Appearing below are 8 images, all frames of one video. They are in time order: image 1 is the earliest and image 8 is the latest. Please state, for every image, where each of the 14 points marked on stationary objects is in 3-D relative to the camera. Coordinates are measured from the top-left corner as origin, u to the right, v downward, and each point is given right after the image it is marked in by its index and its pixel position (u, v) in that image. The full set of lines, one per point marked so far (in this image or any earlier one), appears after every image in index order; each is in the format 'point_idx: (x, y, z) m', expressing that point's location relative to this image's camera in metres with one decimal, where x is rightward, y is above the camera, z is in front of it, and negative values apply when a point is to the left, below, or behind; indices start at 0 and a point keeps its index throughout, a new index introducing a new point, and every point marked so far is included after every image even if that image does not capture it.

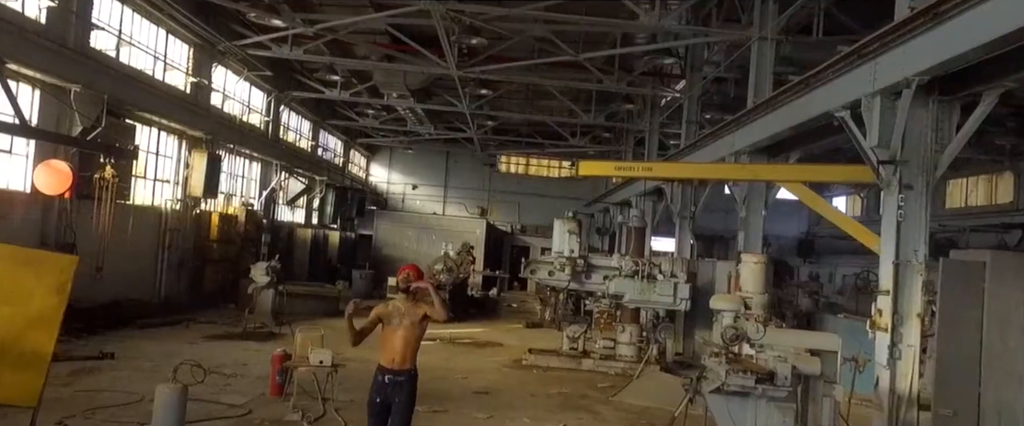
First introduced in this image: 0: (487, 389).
0: (-0.3, -2.6, +10.6) m
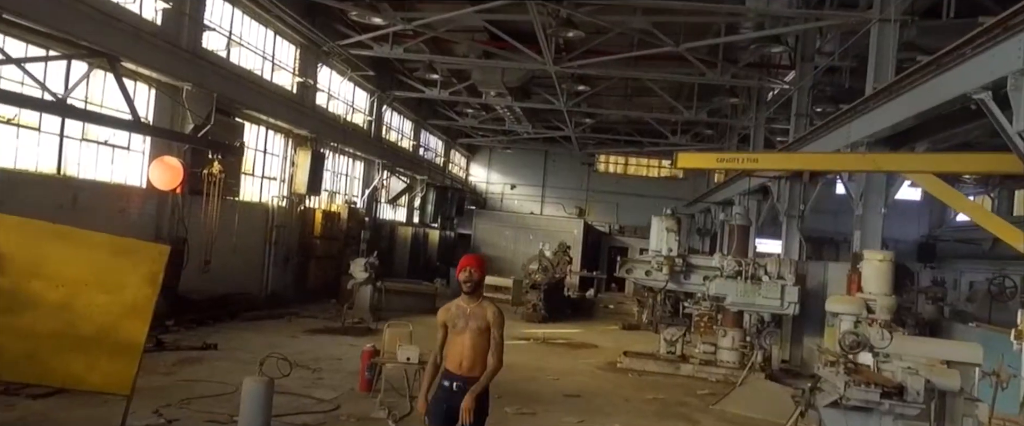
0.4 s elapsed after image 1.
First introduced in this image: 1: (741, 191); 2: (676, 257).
0: (+1.0, -2.5, +10.1) m
1: (+5.9, +0.5, +18.4) m
2: (+2.8, -0.8, +11.8) m
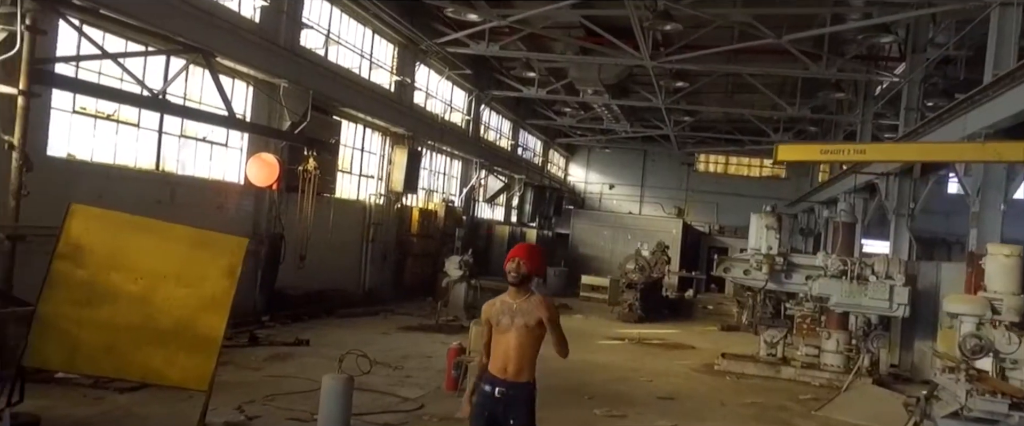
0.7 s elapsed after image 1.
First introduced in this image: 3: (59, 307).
0: (+2.1, -2.4, +9.7) m
1: (+8.1, +0.6, +17.3) m
2: (+4.1, -0.6, +11.3) m
3: (-2.5, -0.5, +3.8) m
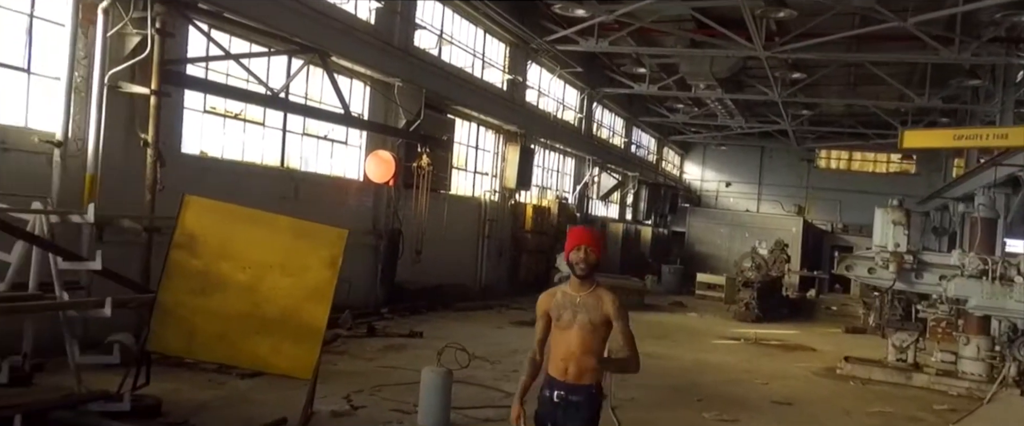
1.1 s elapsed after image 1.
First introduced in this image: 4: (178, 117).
0: (+3.5, -2.3, +9.3) m
1: (+10.6, +0.8, +15.8) m
2: (+5.7, -0.5, +10.5) m
3: (-2.0, -0.5, +4.2) m
4: (-3.2, +0.9, +6.8) m
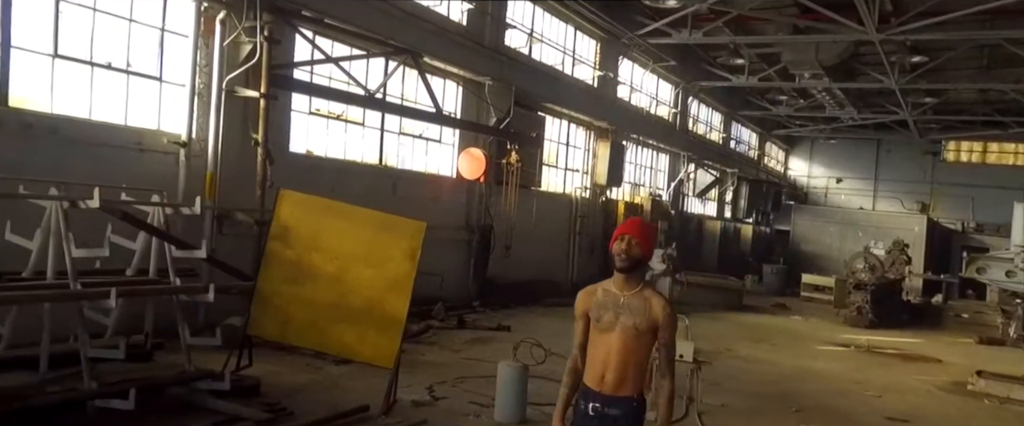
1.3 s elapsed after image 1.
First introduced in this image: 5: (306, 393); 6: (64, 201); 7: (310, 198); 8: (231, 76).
0: (+4.6, -2.3, +8.8) m
1: (+12.5, +0.8, +14.4) m
2: (+7.0, -0.5, +9.7) m
3: (-1.5, -0.4, +4.5) m
4: (-2.3, +0.9, +7.2) m
5: (-1.3, -1.2, +4.6) m
6: (-2.3, +0.1, +3.6) m
7: (-1.3, +0.1, +4.5) m
8: (-2.6, +1.2, +6.5) m
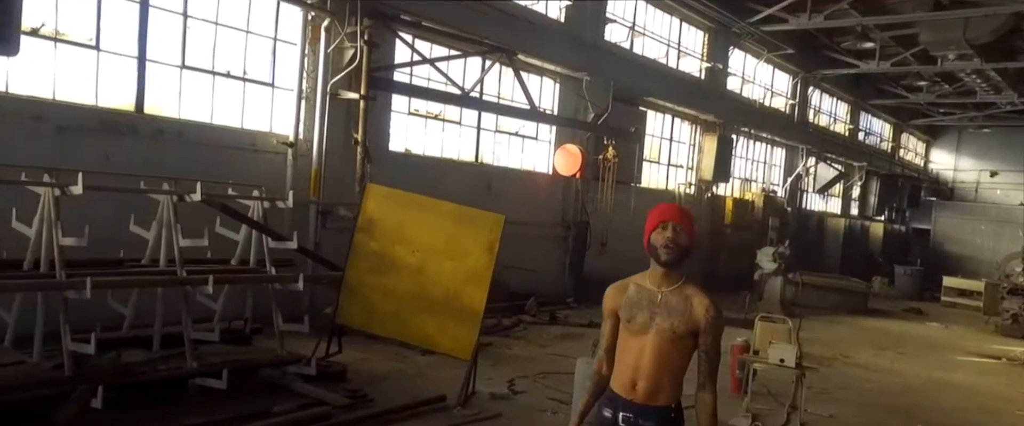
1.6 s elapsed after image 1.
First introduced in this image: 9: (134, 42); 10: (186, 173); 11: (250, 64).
0: (+5.7, -2.3, +8.1) m
1: (+14.5, +0.8, +12.2) m
2: (+8.2, -0.5, +8.5) m
3: (-1.0, -0.4, +4.8) m
4: (-1.3, +1.0, +7.6) m
5: (-0.8, -1.1, +4.8) m
6: (-1.9, +0.1, +4.0) m
7: (-0.8, +0.1, +4.8) m
8: (-1.7, +1.3, +6.9) m
9: (-2.9, +1.3, +5.4) m
10: (-2.7, +0.3, +5.8) m
11: (-2.3, +1.3, +6.4) m
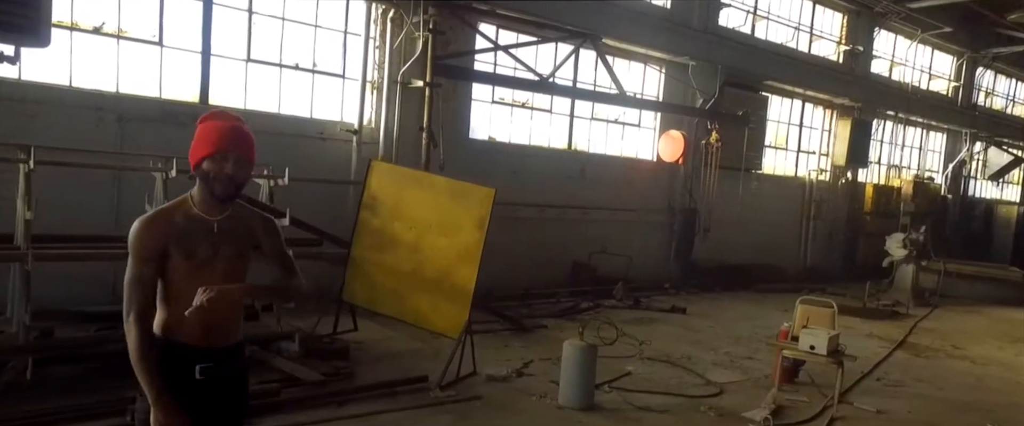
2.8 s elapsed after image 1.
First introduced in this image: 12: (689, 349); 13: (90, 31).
0: (+6.4, -2.1, +6.1) m
1: (+15.9, +1.0, +7.7) m
2: (+8.9, -0.3, +5.9) m
3: (-1.0, -0.3, +4.7) m
4: (-0.5, +1.1, +7.5) m
5: (-0.8, -1.0, +4.7) m
6: (-2.1, +0.2, +4.3) m
7: (-0.7, +0.3, +4.7) m
8: (-1.1, +1.4, +7.0) m
9: (-2.6, +1.4, +5.9) m
10: (-2.3, +0.5, +6.2) m
11: (-1.8, +1.5, +6.6) m
12: (+1.3, -1.0, +5.2) m
13: (-3.1, +1.3, +5.3) m
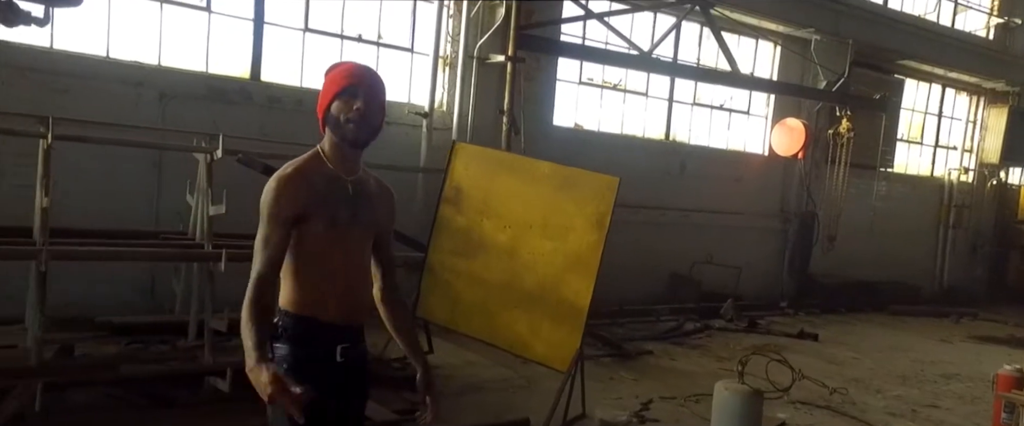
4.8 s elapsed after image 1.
0: (+7.1, -2.2, +4.6) m
1: (+16.7, +0.8, +5.5) m
2: (+9.6, -0.4, +4.2) m
3: (-0.3, -0.2, +3.8) m
4: (+0.3, +1.1, +6.6) m
5: (-0.2, -1.0, +3.8) m
6: (-1.5, +0.3, +3.4) m
7: (-0.1, +0.3, +3.7) m
8: (-0.3, +1.4, +6.1) m
9: (-1.9, +1.5, +5.1) m
10: (-1.6, +0.5, +5.4) m
11: (-1.0, +1.5, +5.8) m
12: (+2.0, -1.0, +4.1) m
13: (-2.4, +1.4, +4.6) m
